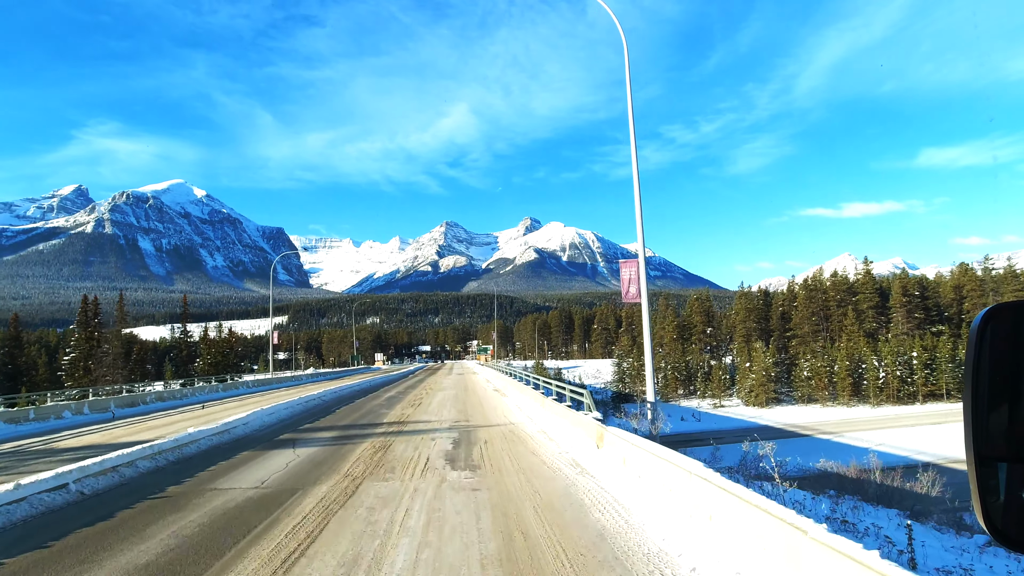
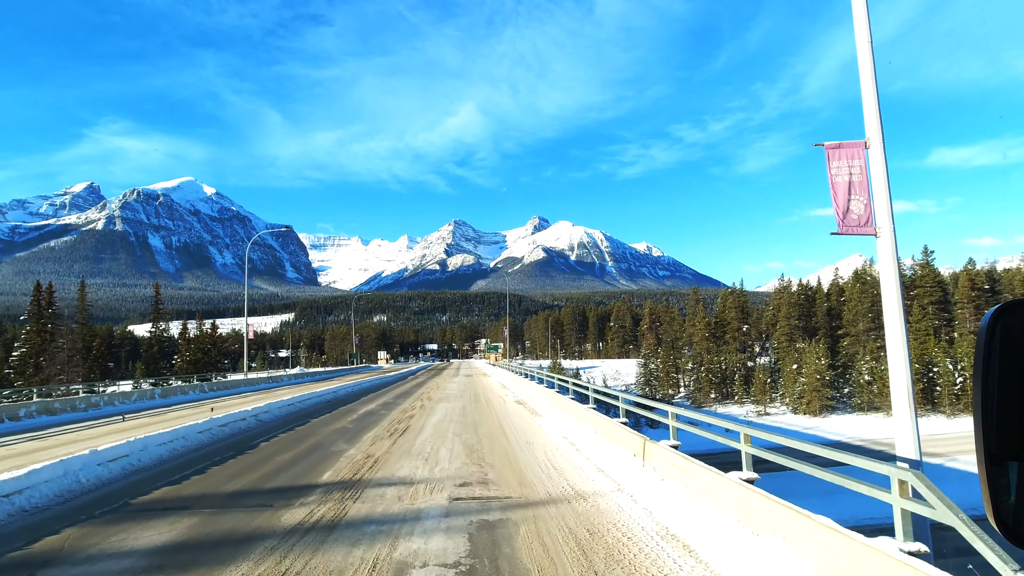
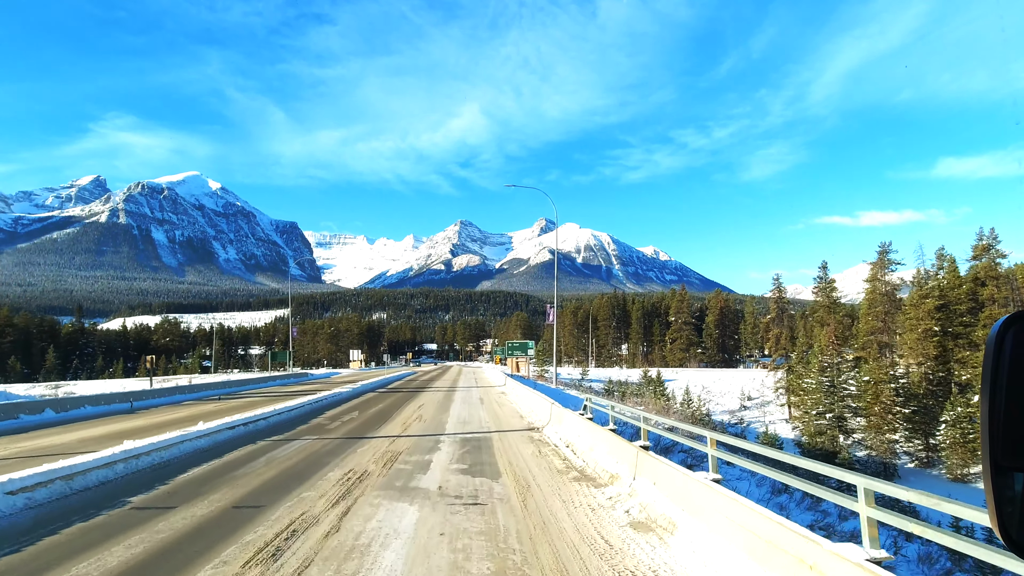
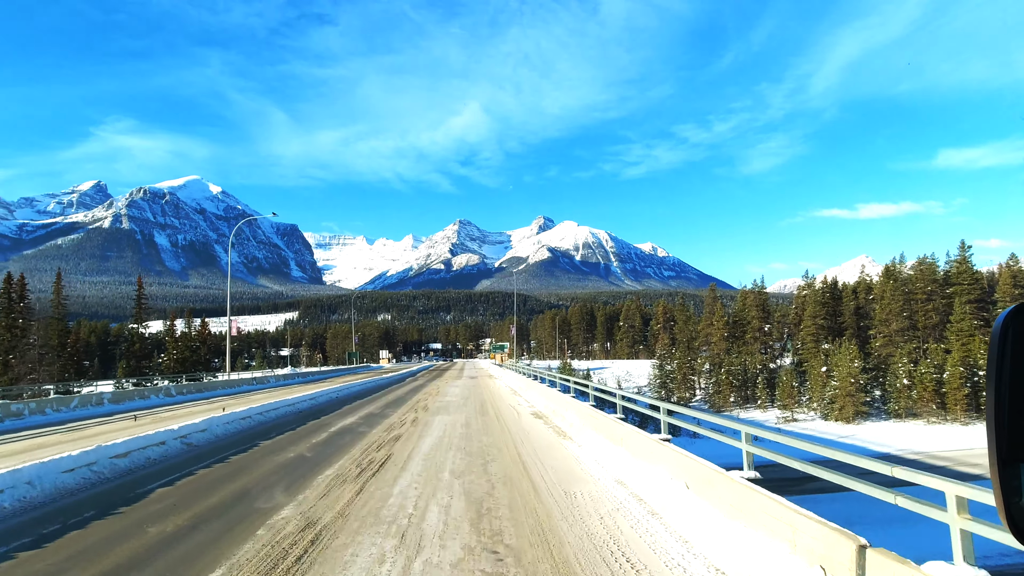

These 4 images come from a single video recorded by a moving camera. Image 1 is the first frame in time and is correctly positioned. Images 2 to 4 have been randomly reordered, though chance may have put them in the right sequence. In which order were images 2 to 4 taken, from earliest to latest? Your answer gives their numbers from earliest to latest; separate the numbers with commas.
2, 4, 3
